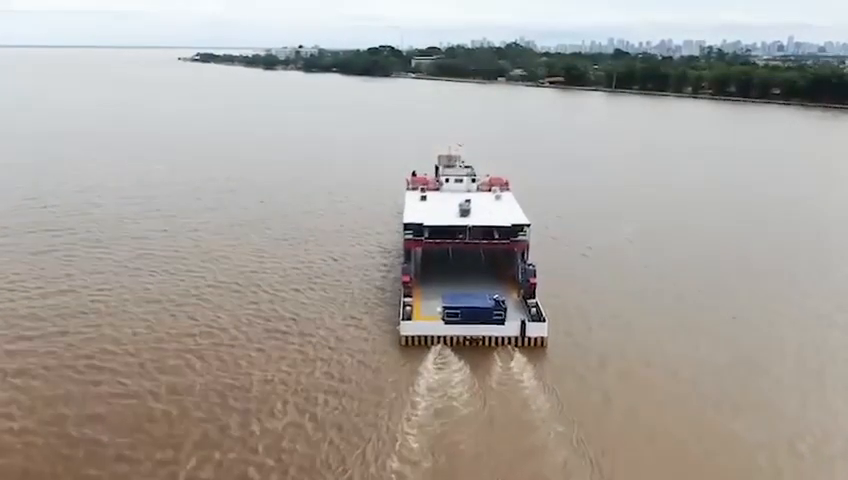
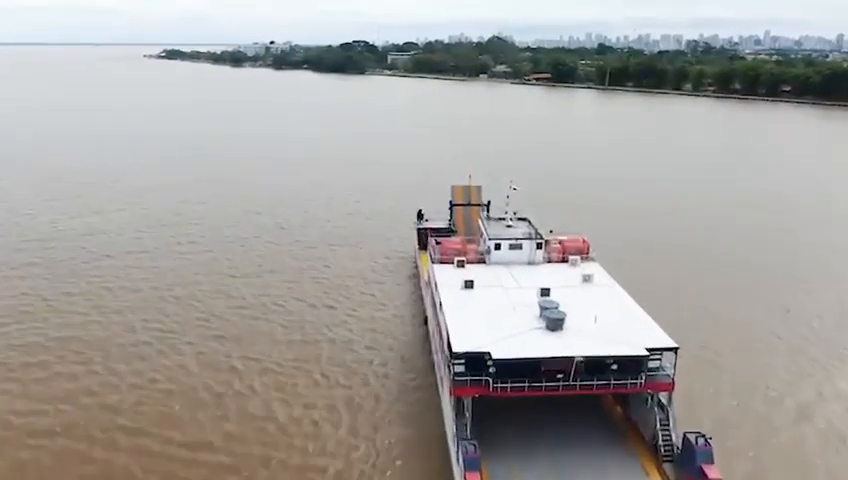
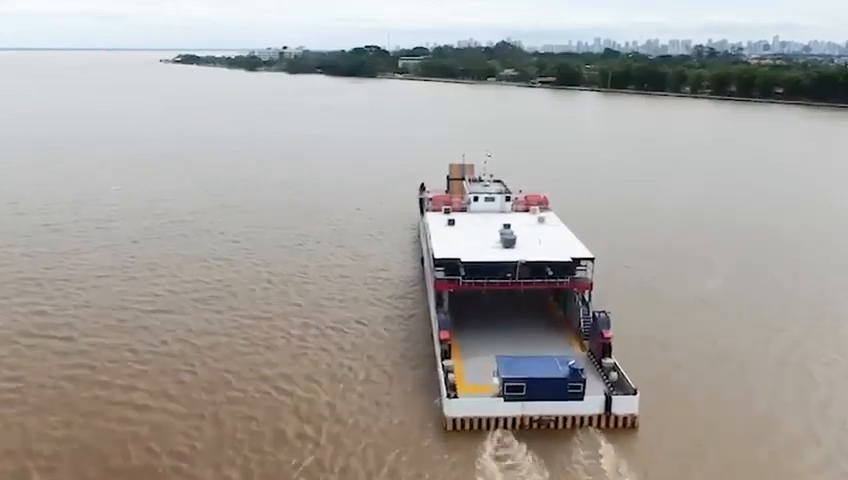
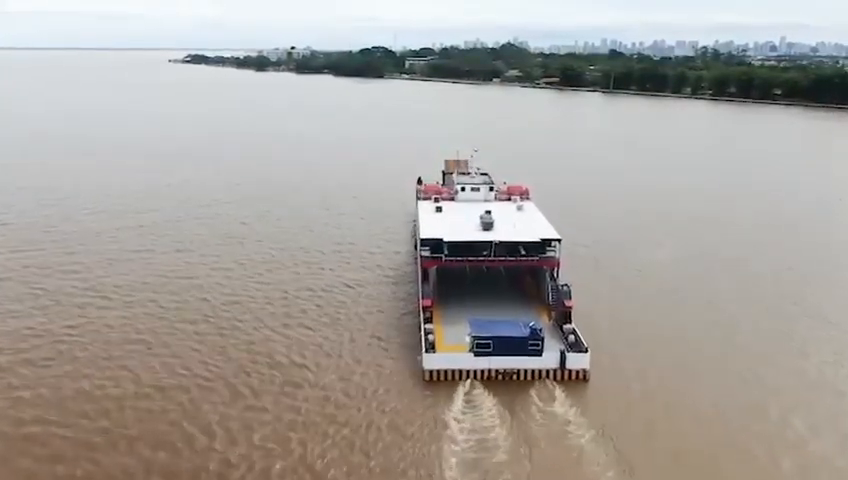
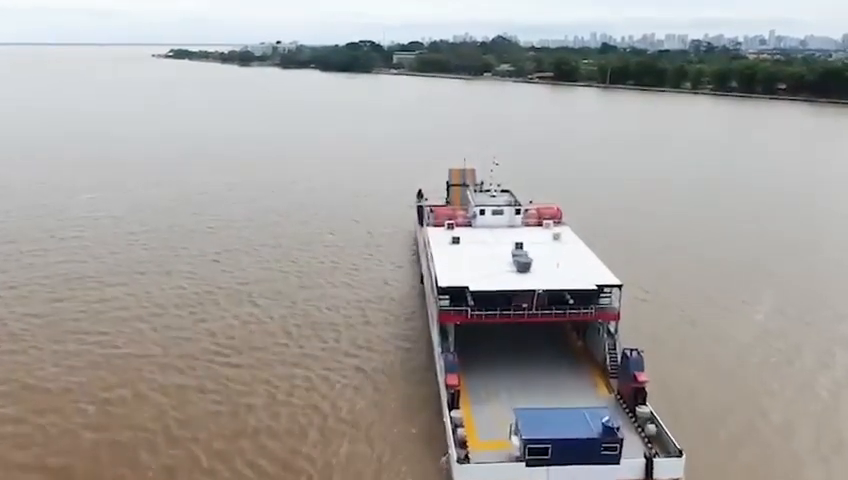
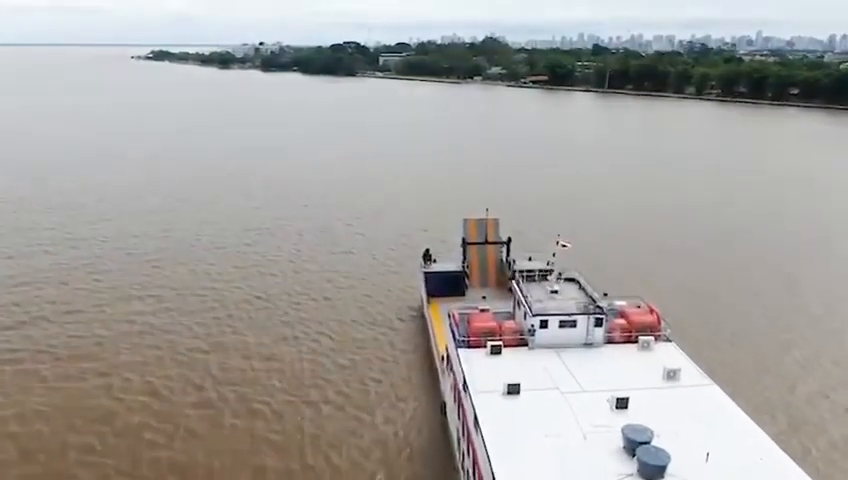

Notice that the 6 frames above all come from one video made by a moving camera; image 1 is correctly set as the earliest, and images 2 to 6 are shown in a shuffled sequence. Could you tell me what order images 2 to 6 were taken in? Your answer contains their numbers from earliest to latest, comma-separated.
4, 3, 5, 2, 6
